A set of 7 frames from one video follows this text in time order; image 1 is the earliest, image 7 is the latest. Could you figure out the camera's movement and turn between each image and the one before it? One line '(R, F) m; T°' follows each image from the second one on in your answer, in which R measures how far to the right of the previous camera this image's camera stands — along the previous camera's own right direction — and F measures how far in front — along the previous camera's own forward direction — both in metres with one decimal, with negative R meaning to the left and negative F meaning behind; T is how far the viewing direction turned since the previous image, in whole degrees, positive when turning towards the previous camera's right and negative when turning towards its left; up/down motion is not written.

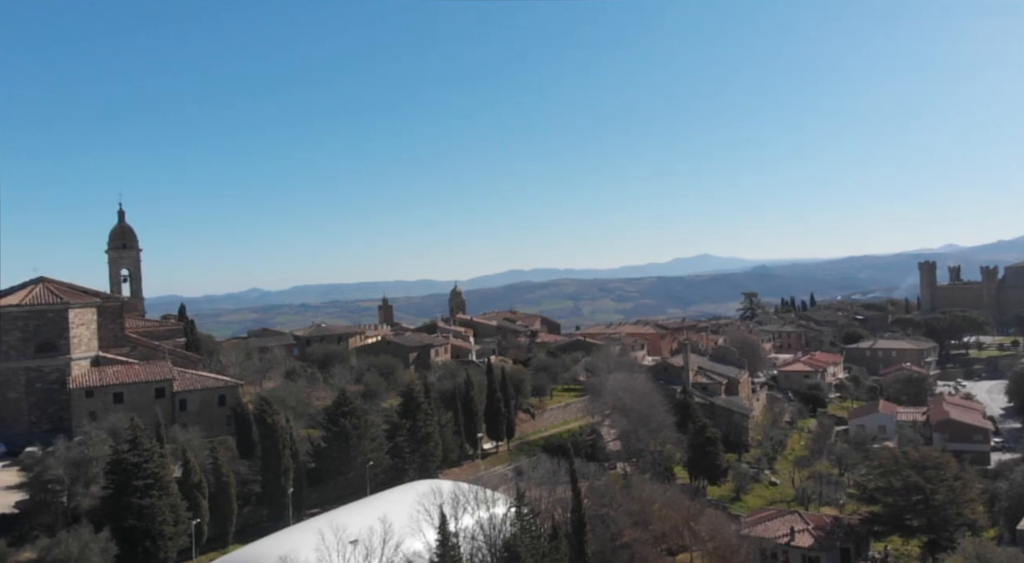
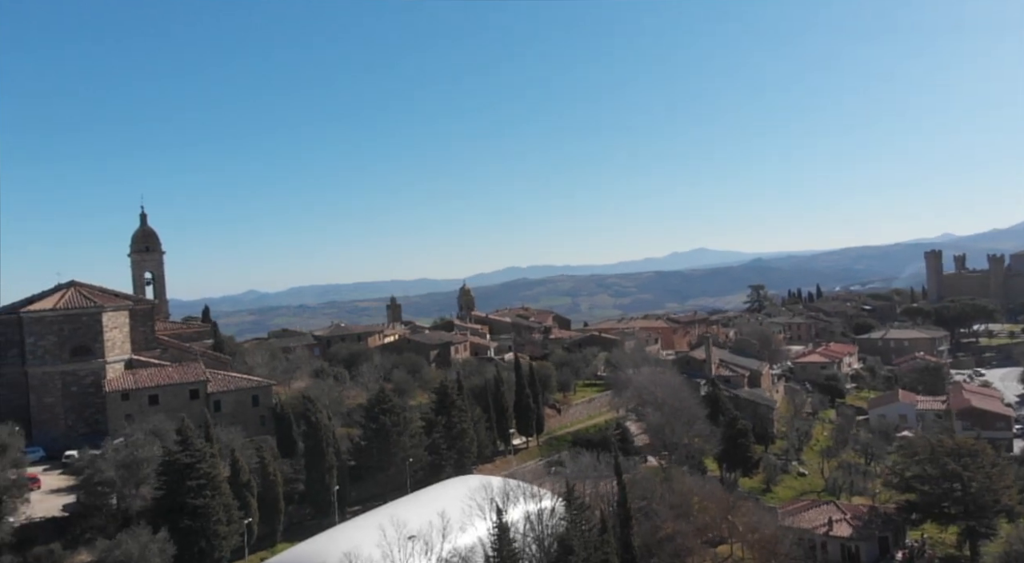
(-1.1, 0.0) m; 0°
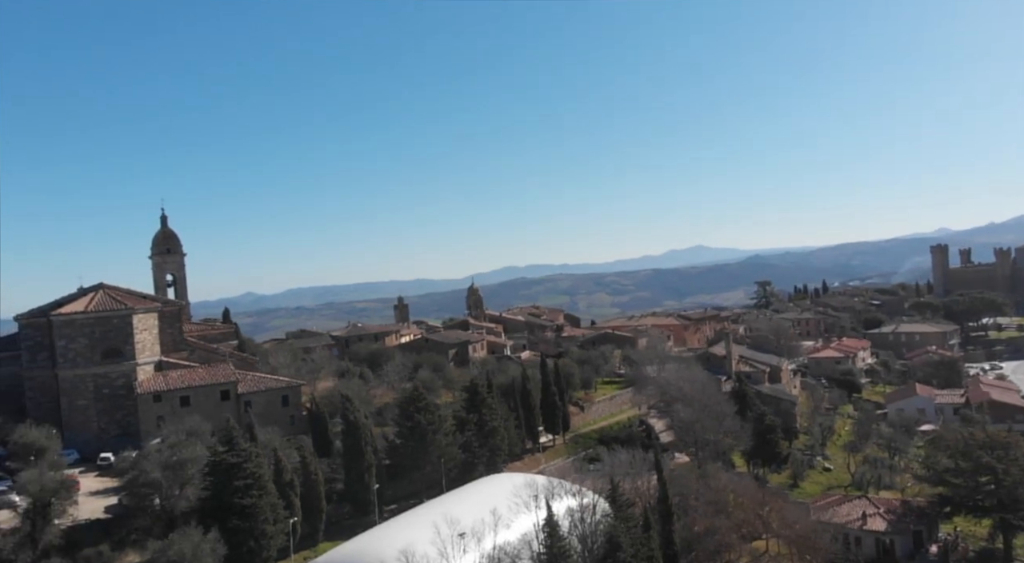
(-1.0, 0.0) m; 0°
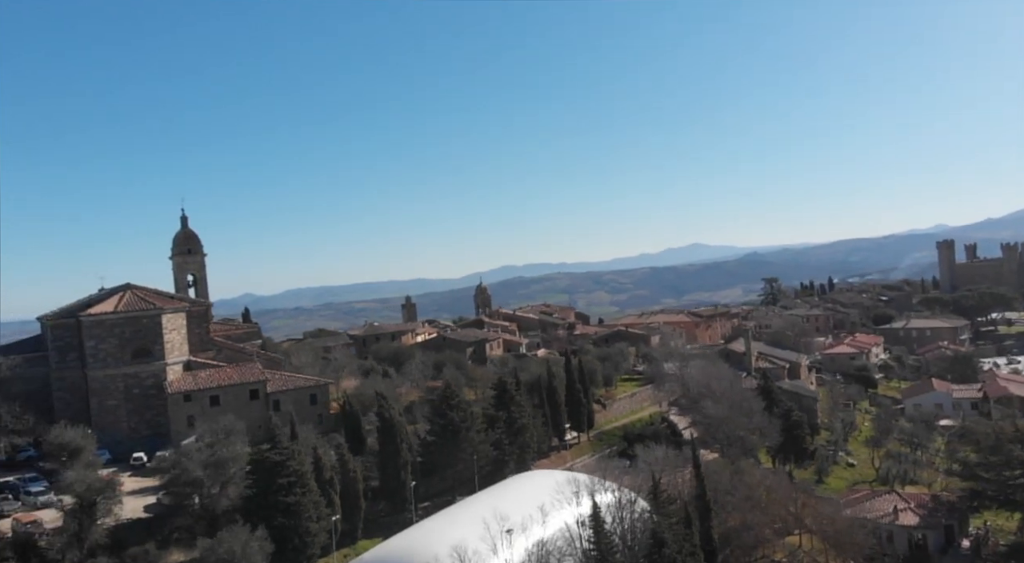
(-0.9, 0.0) m; 0°
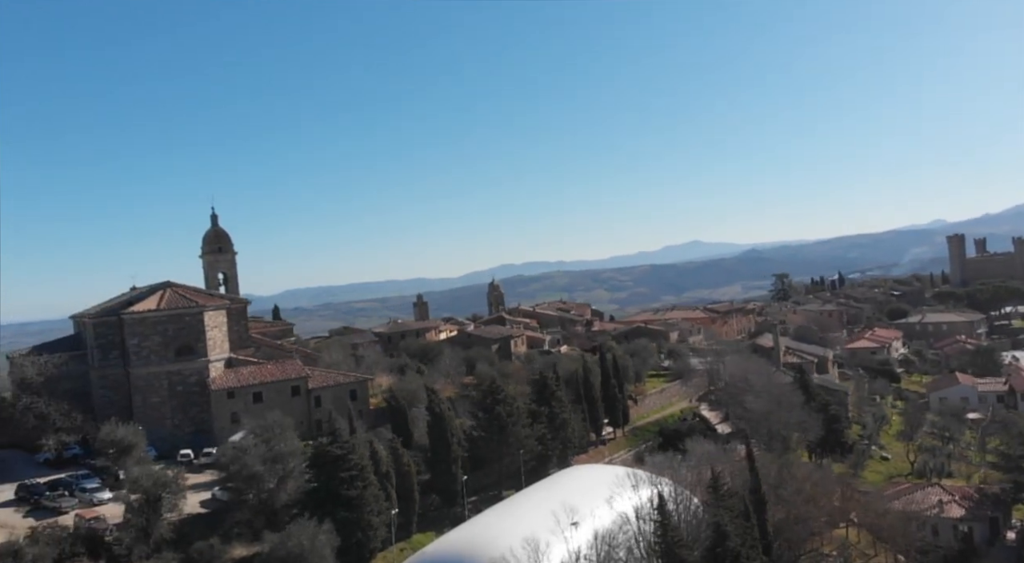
(-1.3, 0.0) m; 0°
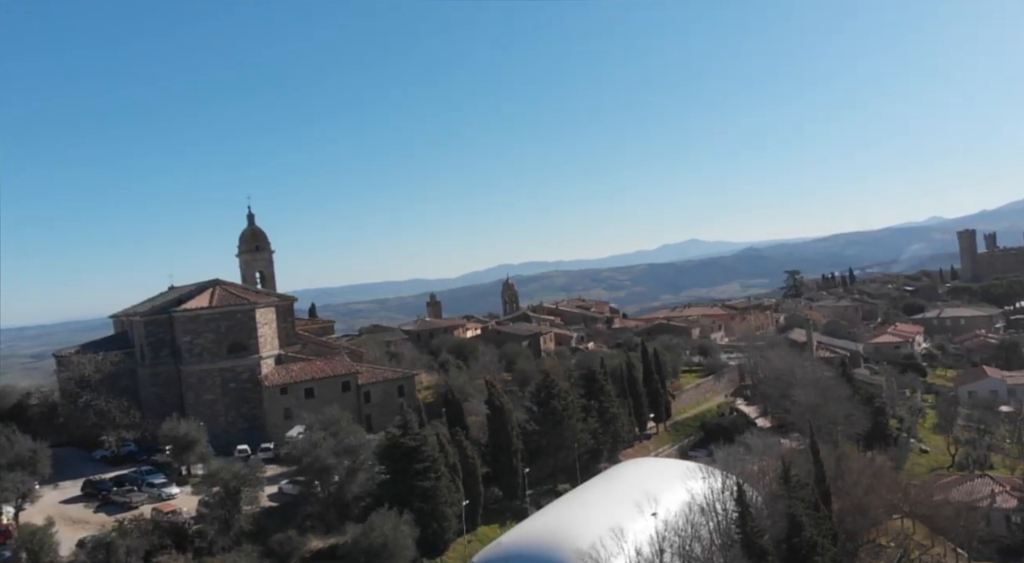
(-1.6, -0.1) m; 0°
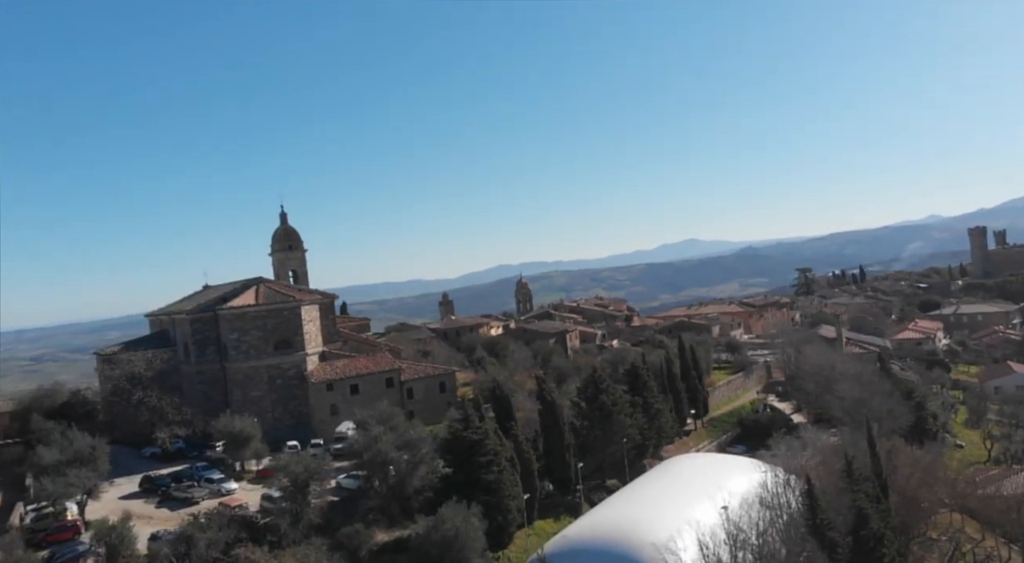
(-1.4, -0.1) m; 0°
